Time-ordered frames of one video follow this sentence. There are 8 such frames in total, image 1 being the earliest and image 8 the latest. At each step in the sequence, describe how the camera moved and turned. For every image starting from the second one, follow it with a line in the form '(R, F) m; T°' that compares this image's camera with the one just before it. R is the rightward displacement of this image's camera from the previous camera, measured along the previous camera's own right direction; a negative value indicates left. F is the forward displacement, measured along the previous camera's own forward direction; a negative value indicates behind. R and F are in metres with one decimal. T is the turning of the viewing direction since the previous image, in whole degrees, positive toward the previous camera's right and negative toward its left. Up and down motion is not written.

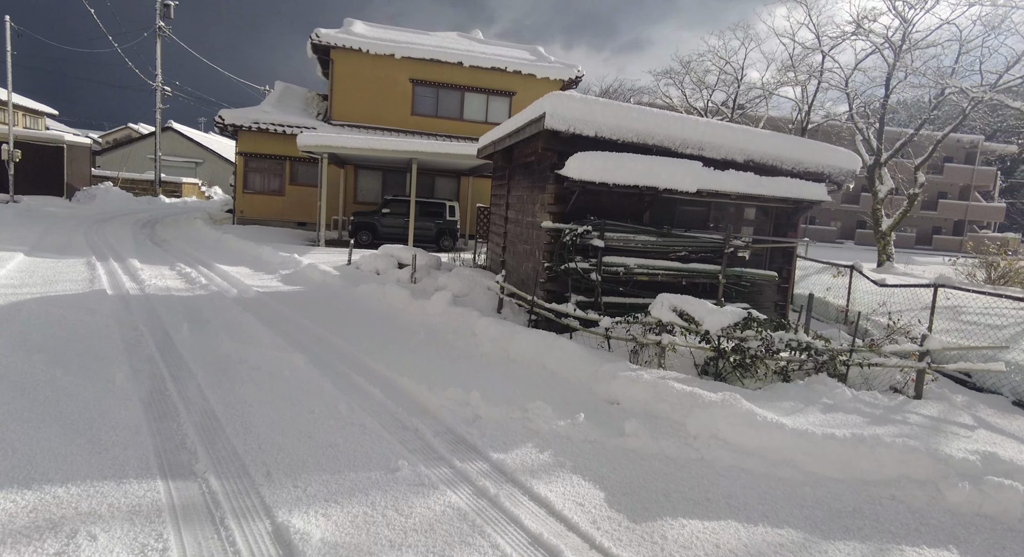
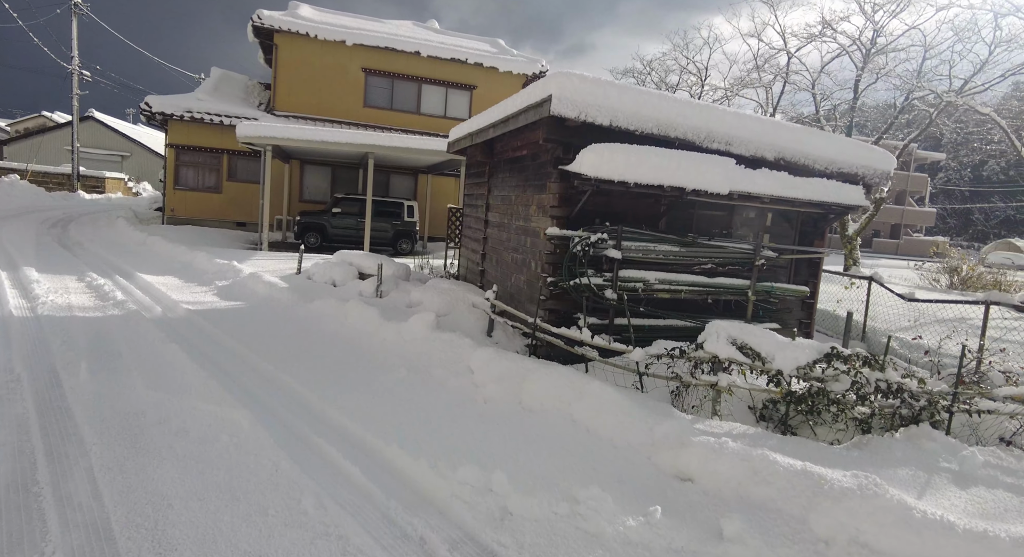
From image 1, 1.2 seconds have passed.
(-0.5, +1.4) m; +5°
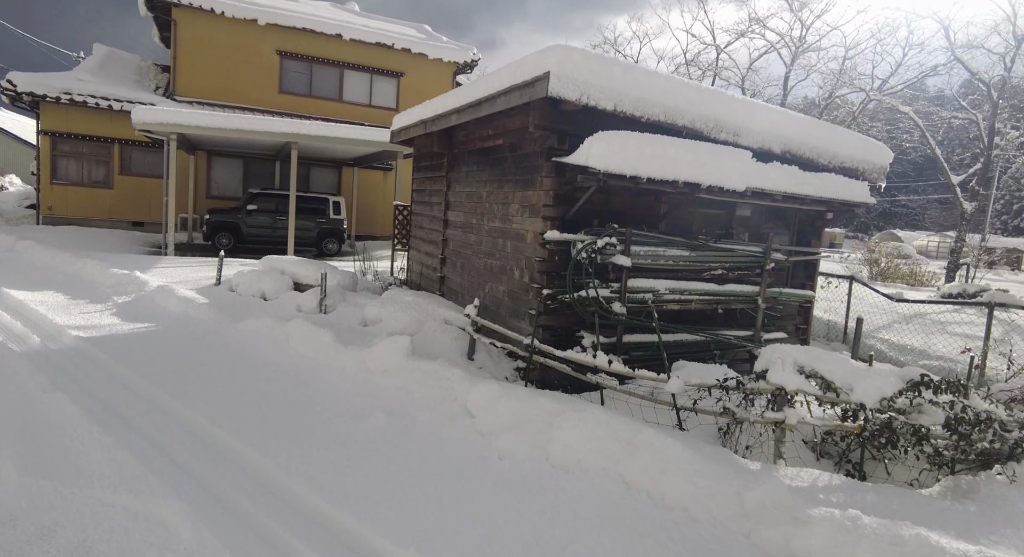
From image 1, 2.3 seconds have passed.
(-0.6, +1.0) m; +8°
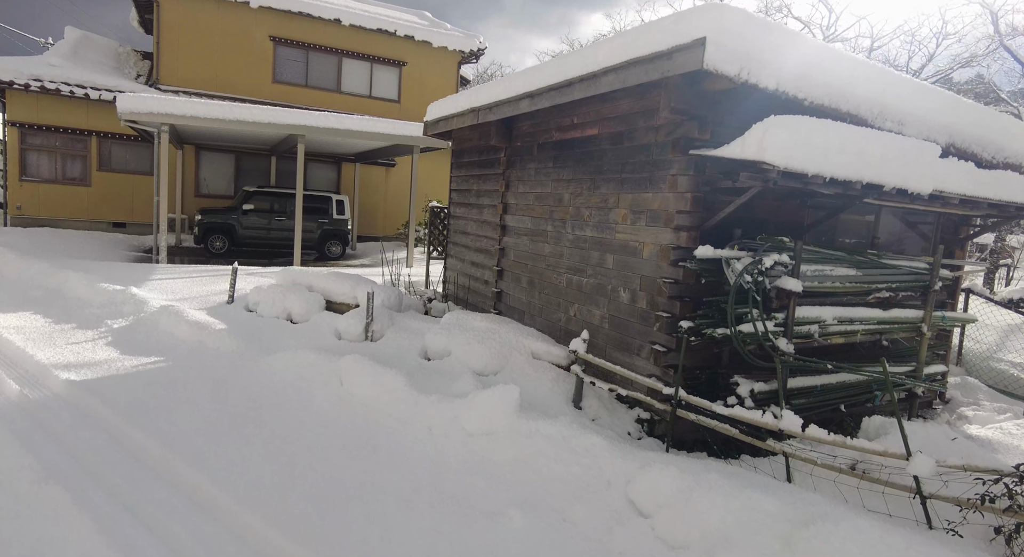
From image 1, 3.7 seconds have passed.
(-1.0, +1.2) m; +2°
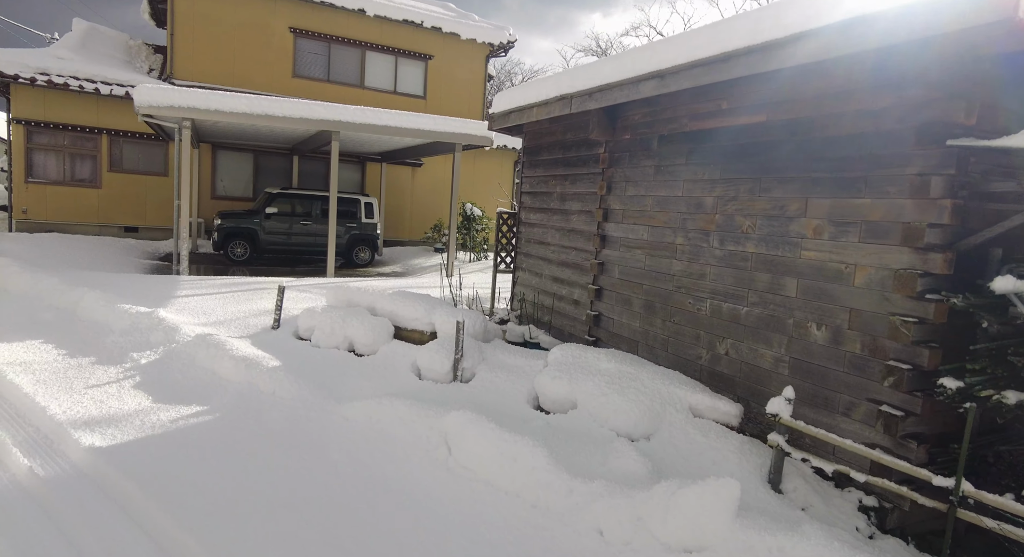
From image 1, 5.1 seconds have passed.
(-0.9, +1.1) m; 0°
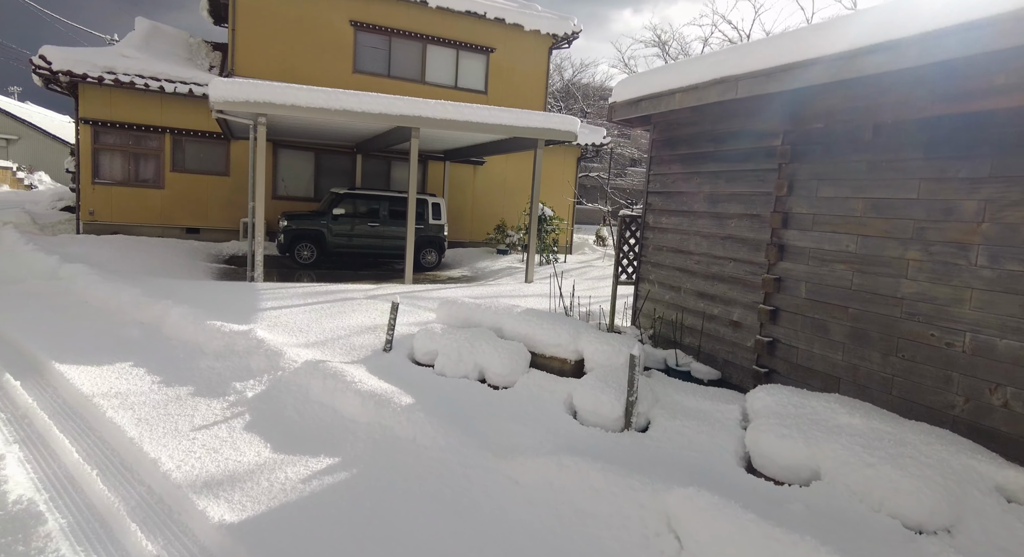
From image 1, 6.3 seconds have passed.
(-1.0, +0.8) m; -3°
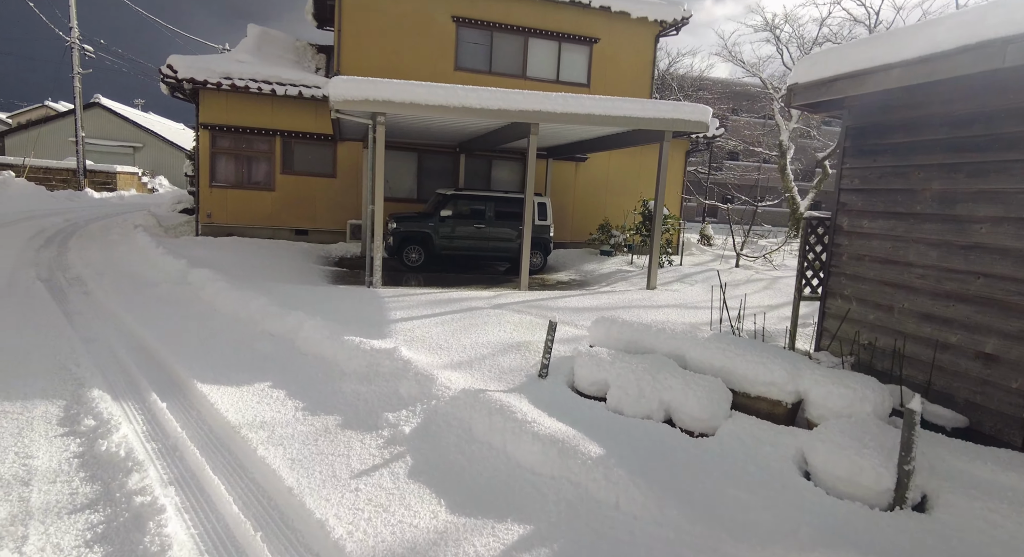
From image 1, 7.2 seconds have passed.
(-0.7, +0.7) m; -7°
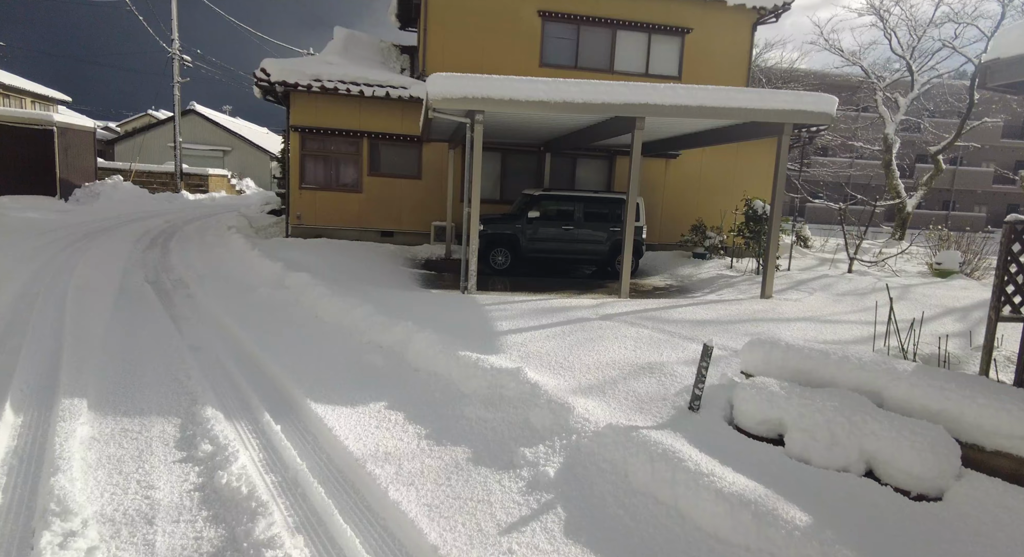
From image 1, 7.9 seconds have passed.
(-0.5, +0.5) m; -6°
